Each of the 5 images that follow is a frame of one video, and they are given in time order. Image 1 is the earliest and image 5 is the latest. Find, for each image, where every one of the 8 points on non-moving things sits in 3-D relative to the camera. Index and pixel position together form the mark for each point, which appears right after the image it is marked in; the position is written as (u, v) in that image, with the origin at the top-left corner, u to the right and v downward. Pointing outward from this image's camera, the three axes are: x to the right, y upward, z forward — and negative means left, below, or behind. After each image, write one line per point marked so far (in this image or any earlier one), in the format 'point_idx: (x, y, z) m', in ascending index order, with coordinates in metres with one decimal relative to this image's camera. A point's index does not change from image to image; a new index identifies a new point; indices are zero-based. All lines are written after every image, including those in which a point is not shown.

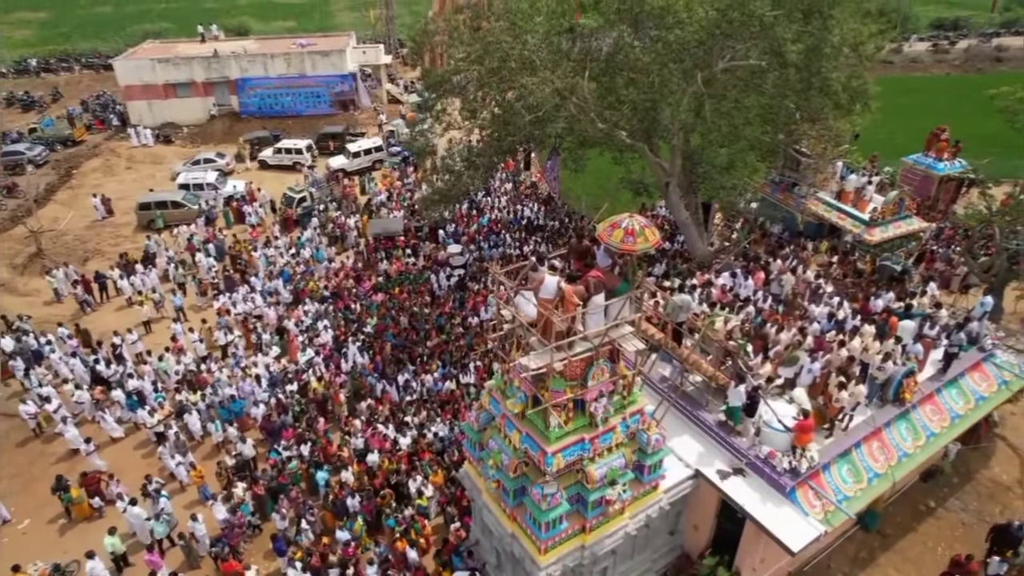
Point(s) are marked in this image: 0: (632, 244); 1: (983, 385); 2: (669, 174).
0: (+1.8, +0.7, +10.0) m
1: (+9.8, -2.0, +13.6) m
2: (+4.6, +3.3, +19.1) m
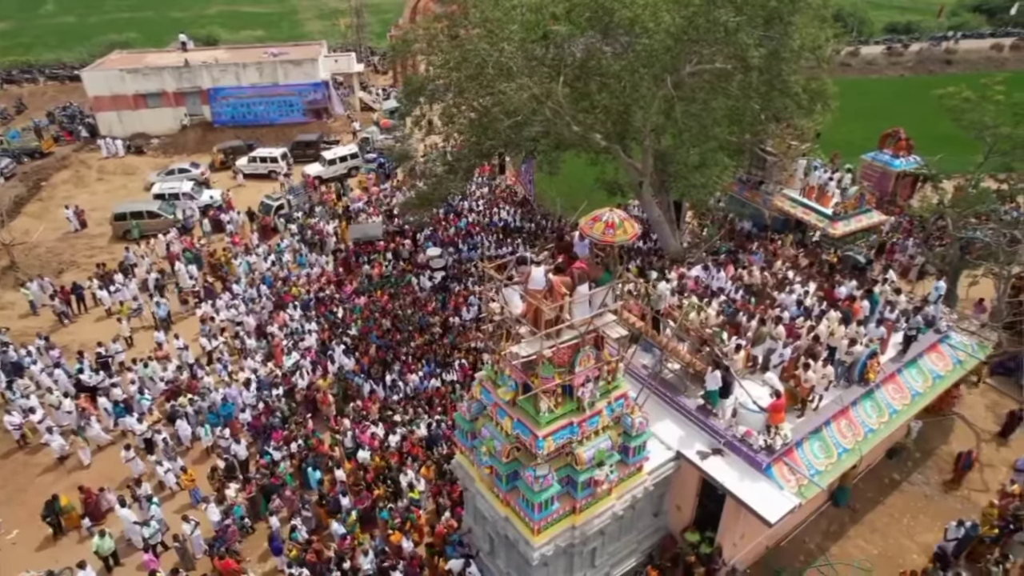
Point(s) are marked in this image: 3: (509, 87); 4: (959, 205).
0: (+1.6, +0.8, +10.6) m
1: (+9.5, -1.7, +14.5) m
2: (+3.9, +3.4, +19.9) m
3: (0.0, +5.5, +17.7) m
4: (+12.7, +2.4, +18.7) m
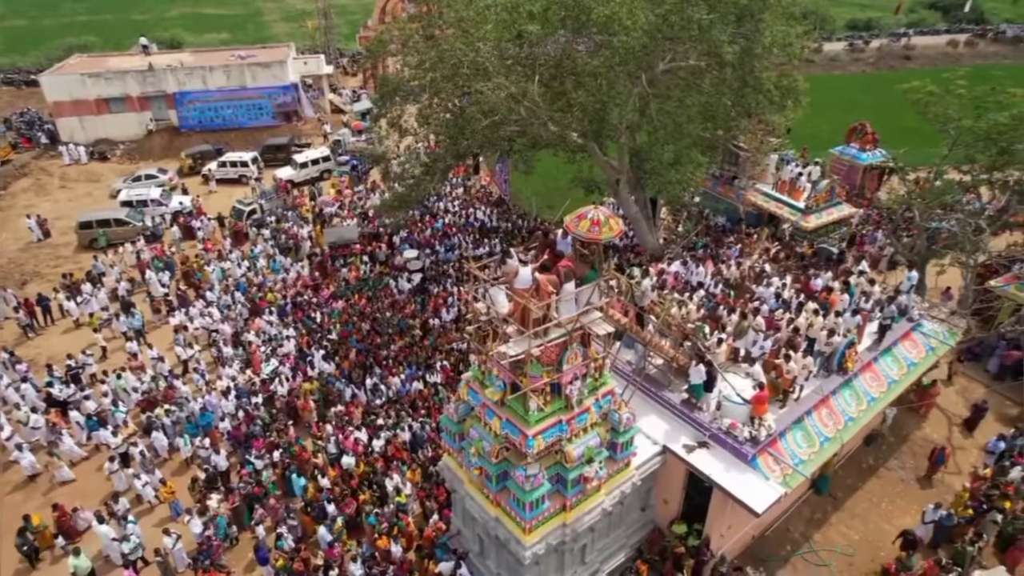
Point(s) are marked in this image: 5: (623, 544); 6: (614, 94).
0: (+1.4, +0.9, +10.6) m
1: (+9.1, -1.4, +14.9) m
2: (+3.2, +3.5, +20.0) m
3: (-0.7, +5.5, +17.7) m
4: (+12.1, +2.7, +19.2) m
5: (+2.2, -5.0, +12.8) m
6: (+2.8, +5.3, +18.0) m
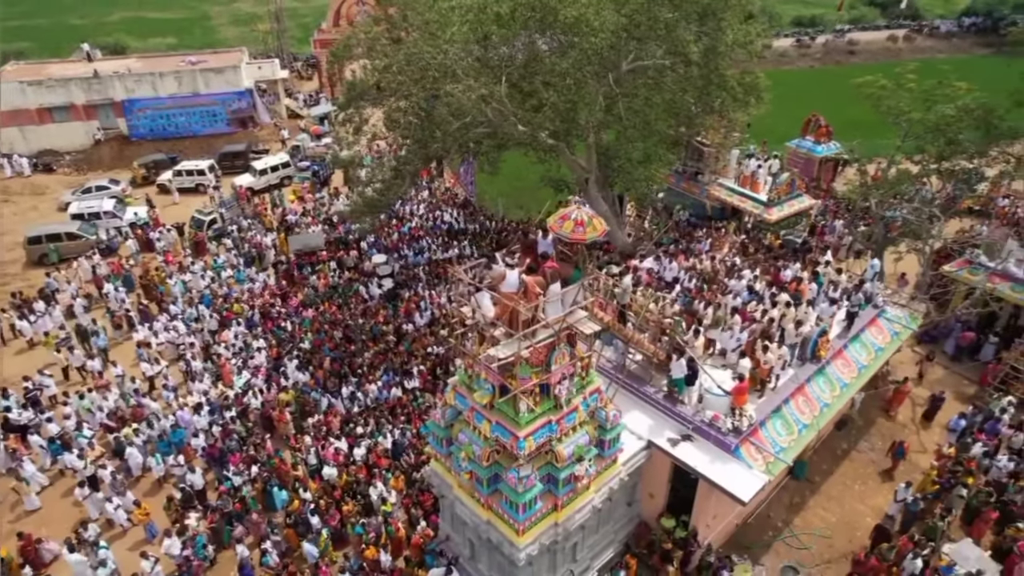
0: (+1.1, +0.9, +10.7) m
1: (+8.6, -1.2, +15.4) m
2: (+2.3, +3.6, +20.2) m
3: (-1.6, +5.4, +17.6) m
4: (+11.2, +3.1, +19.9) m
5: (+2.0, -5.0, +13.0) m
6: (+1.9, +5.4, +18.2) m
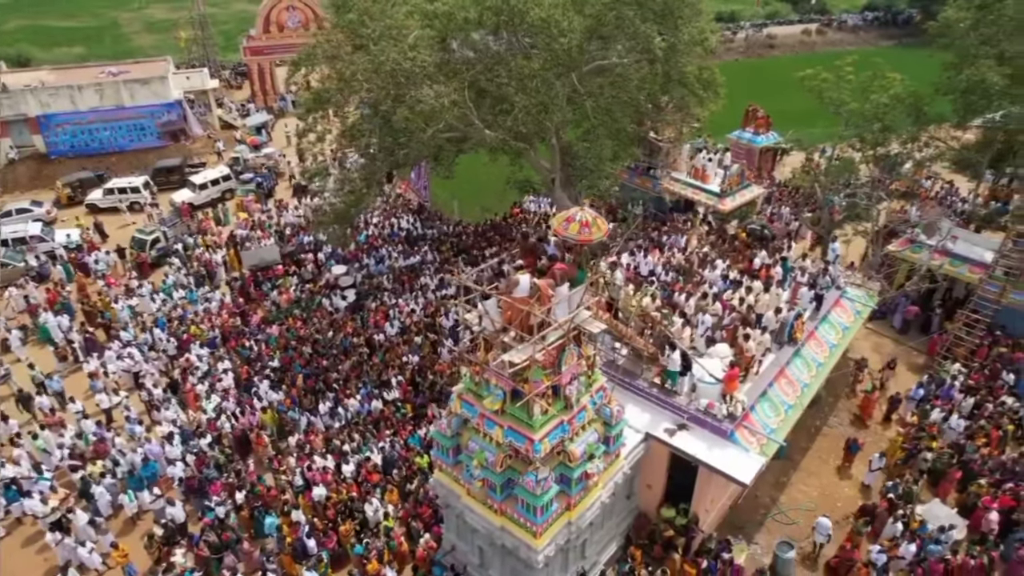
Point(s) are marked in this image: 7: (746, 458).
0: (+1.1, +0.9, +10.8) m
1: (+8.2, -0.7, +16.3) m
2: (+1.1, +3.6, +20.3) m
3: (-2.5, +5.2, +17.4) m
4: (+10.1, +3.7, +21.0) m
5: (+2.1, -4.9, +13.2) m
6: (+0.9, +5.4, +18.3) m
7: (+4.3, -3.1, +12.1) m
